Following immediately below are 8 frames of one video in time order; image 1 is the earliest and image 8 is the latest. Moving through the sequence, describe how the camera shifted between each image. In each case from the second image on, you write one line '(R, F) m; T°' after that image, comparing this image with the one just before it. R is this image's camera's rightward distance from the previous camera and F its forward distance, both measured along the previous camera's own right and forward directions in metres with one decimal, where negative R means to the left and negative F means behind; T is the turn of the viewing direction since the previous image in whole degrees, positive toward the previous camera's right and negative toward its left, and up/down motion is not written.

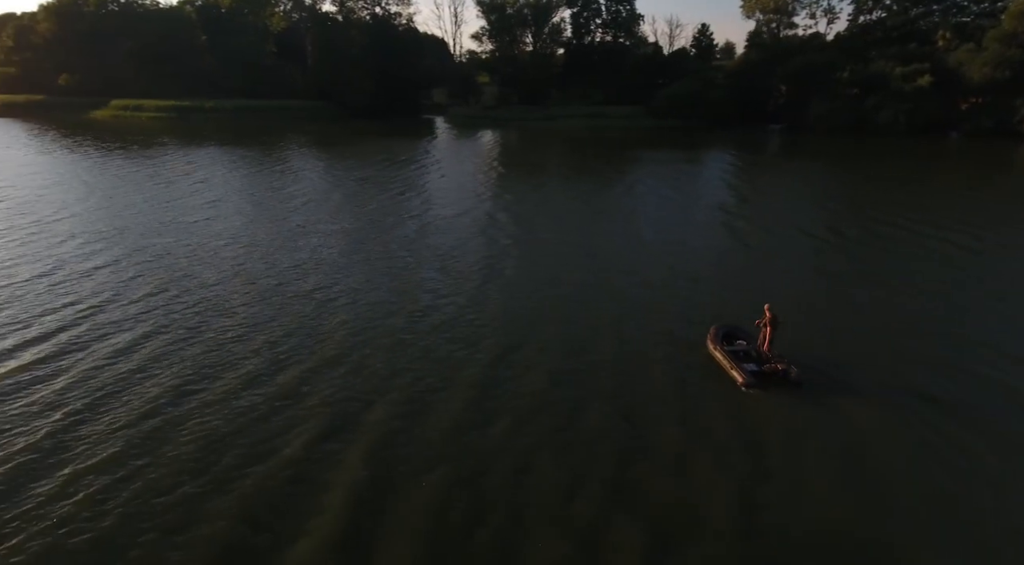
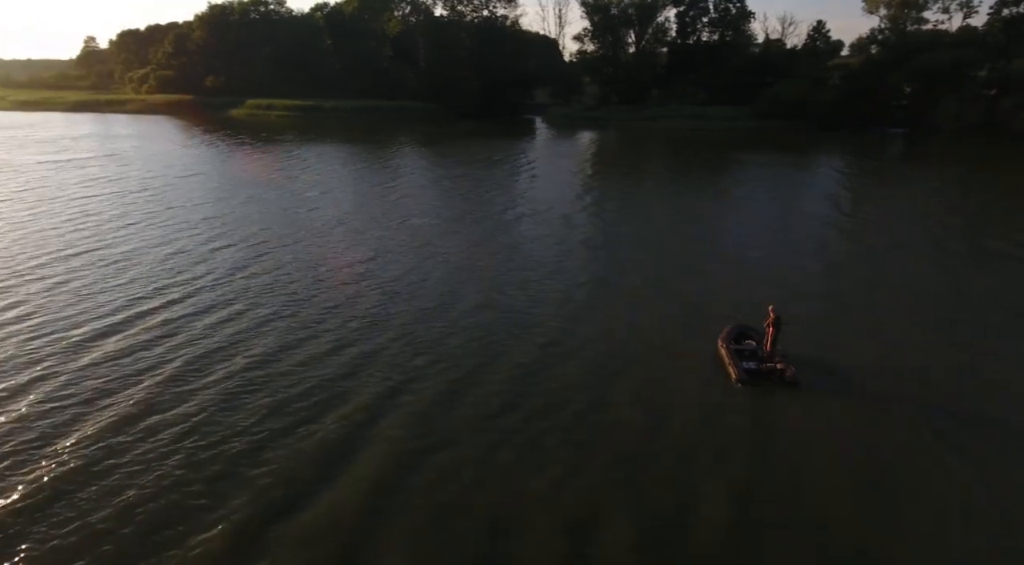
(+2.8, -1.5) m; -10°
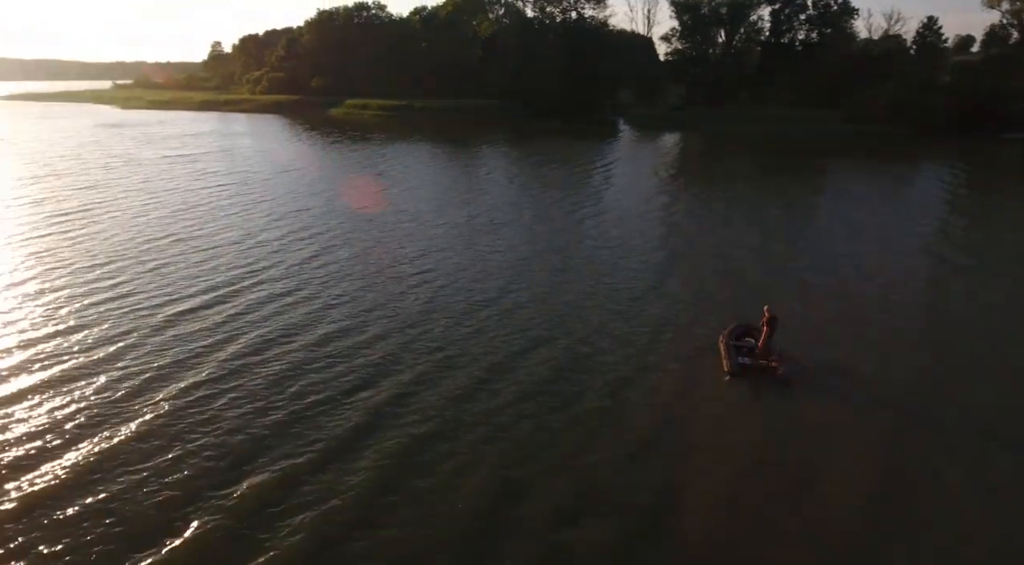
(+2.6, -1.2) m; -9°
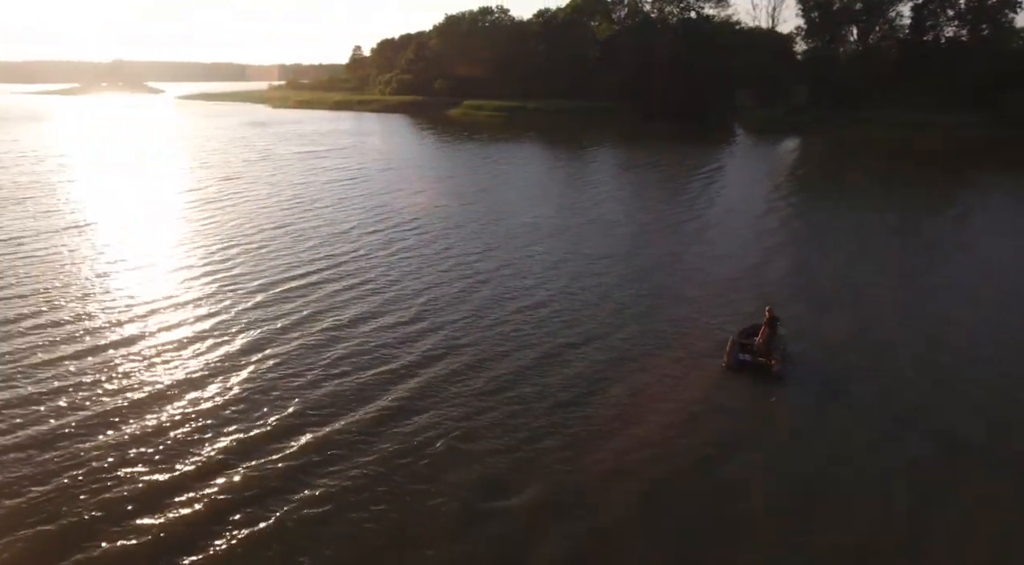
(+3.2, -1.0) m; -12°
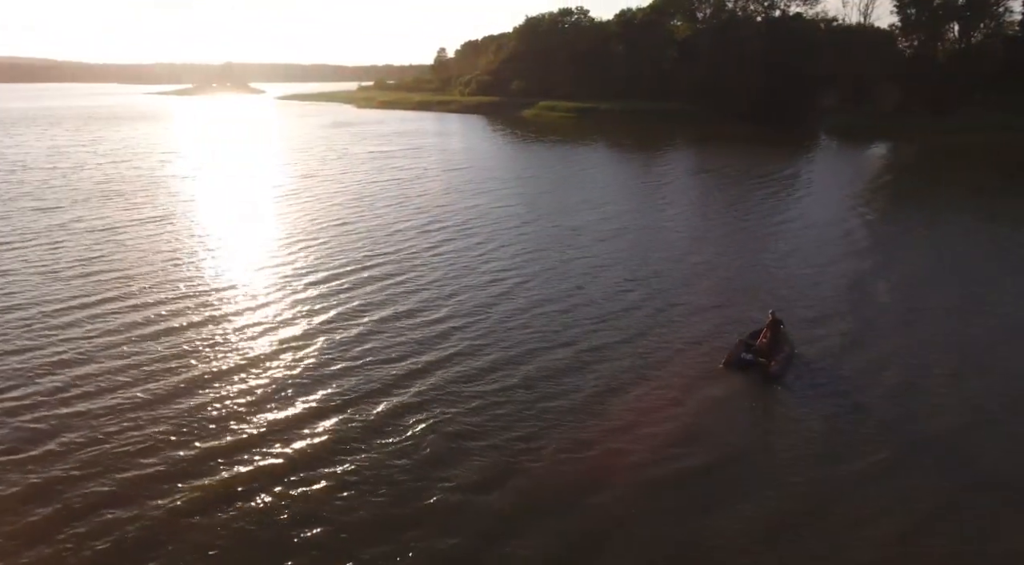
(+2.0, -0.5) m; -8°
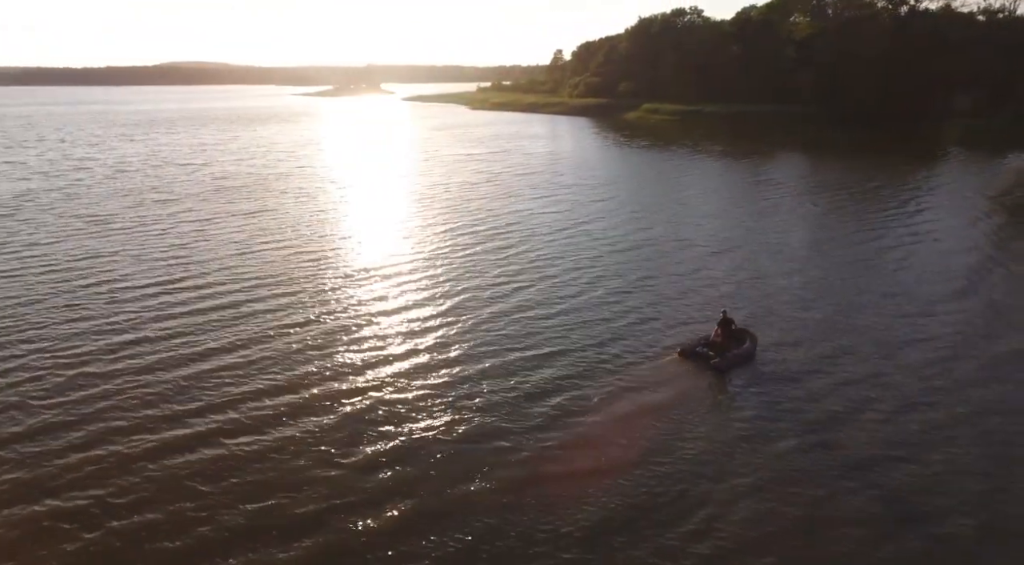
(+4.5, -0.7) m; -12°
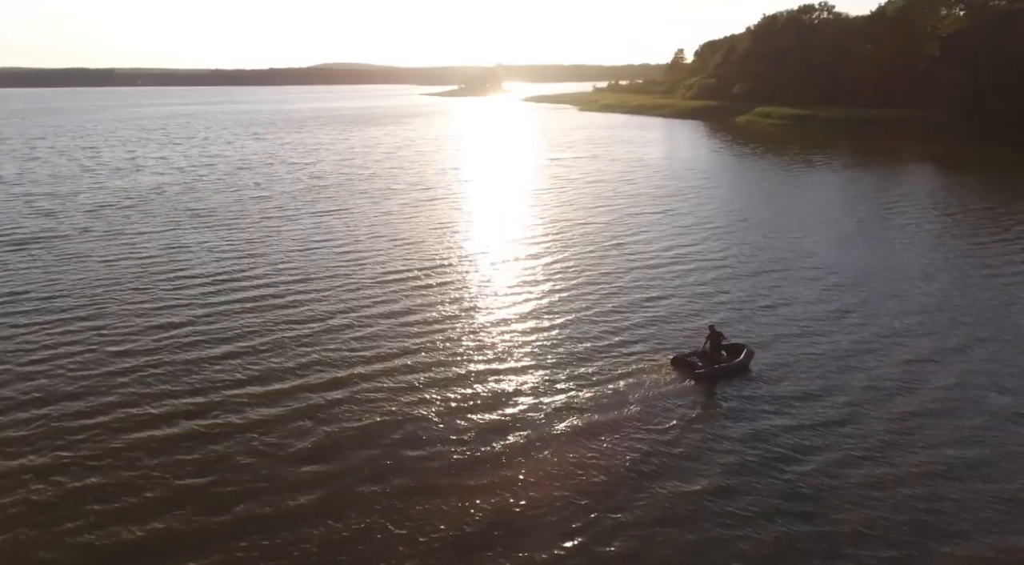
(+4.1, +0.3) m; -12°
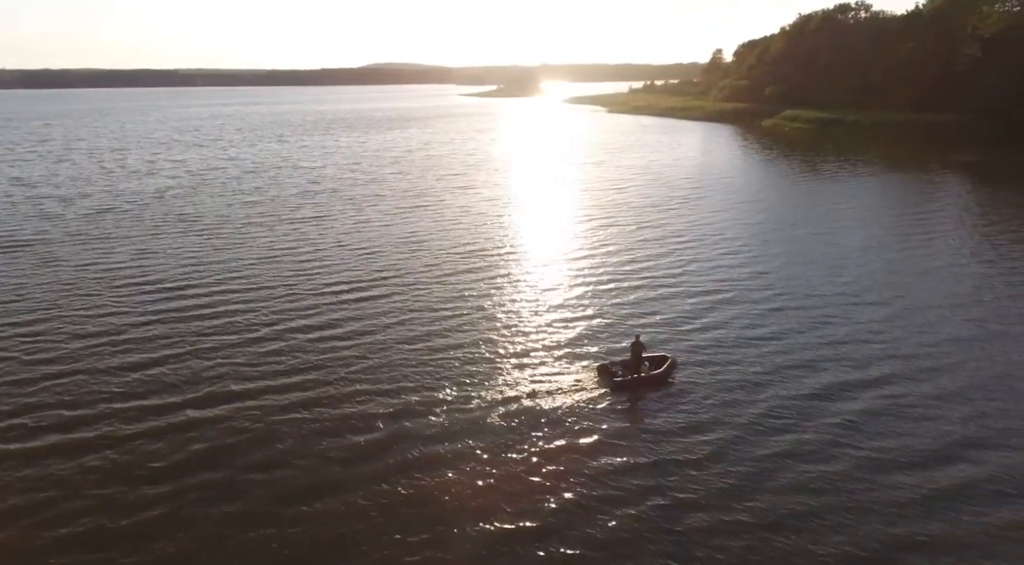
(+4.1, +1.4) m; -5°
